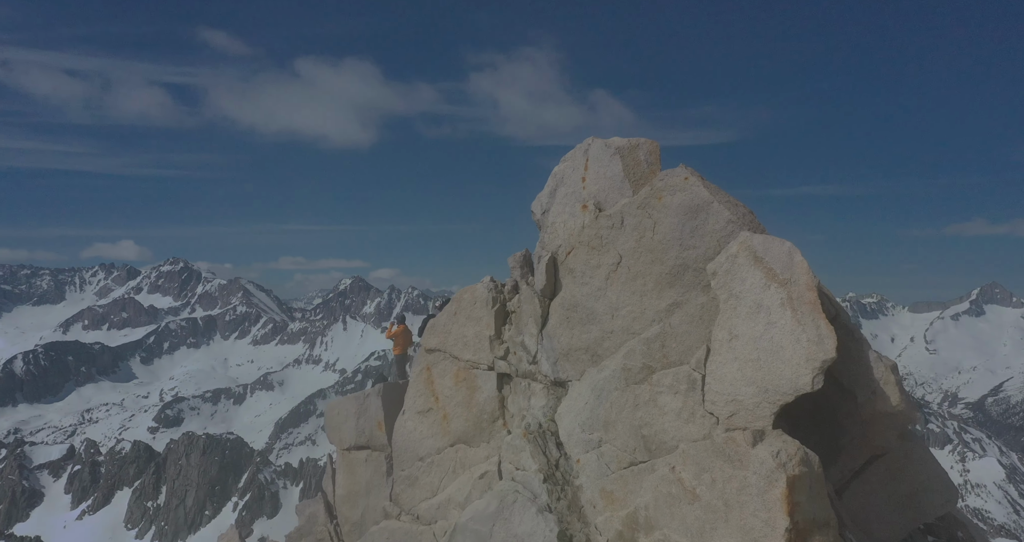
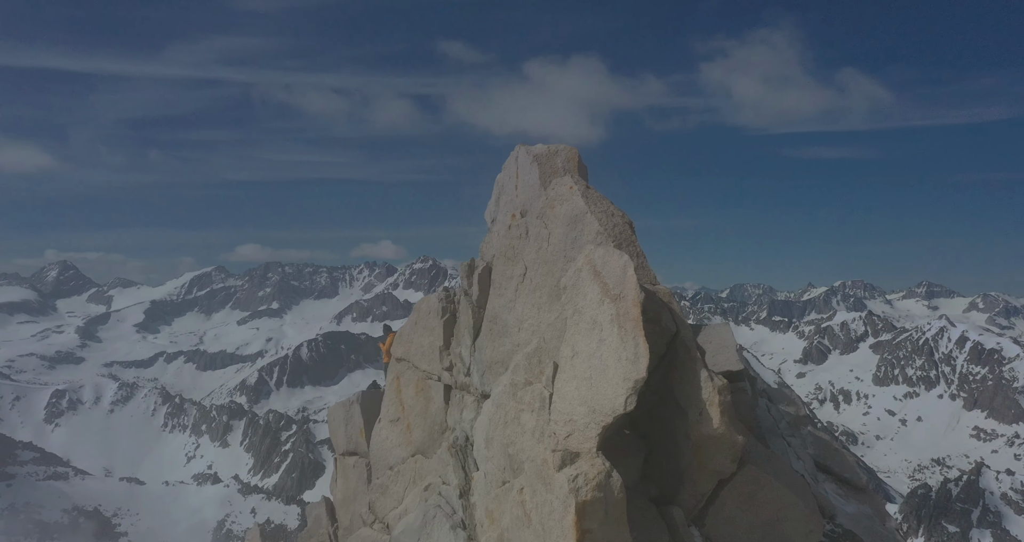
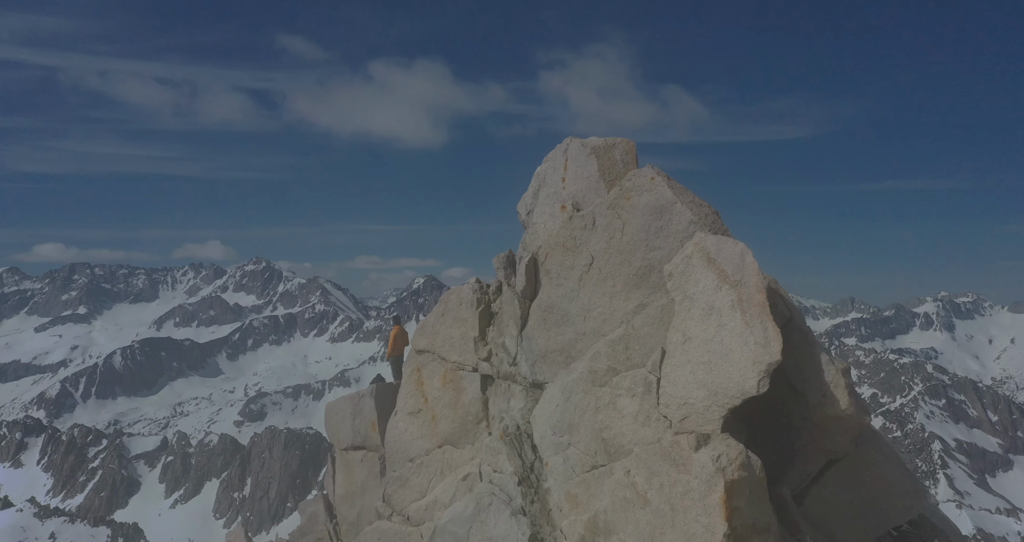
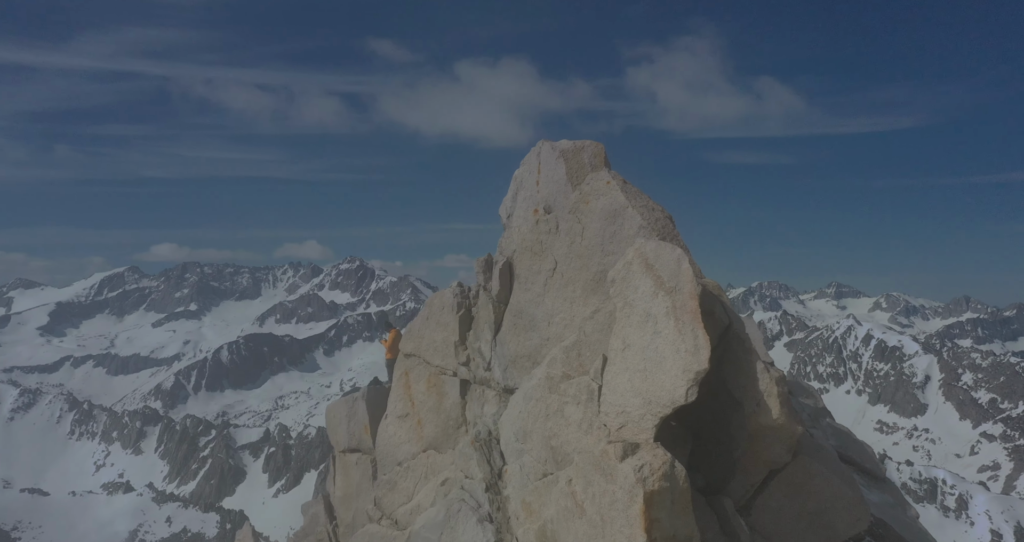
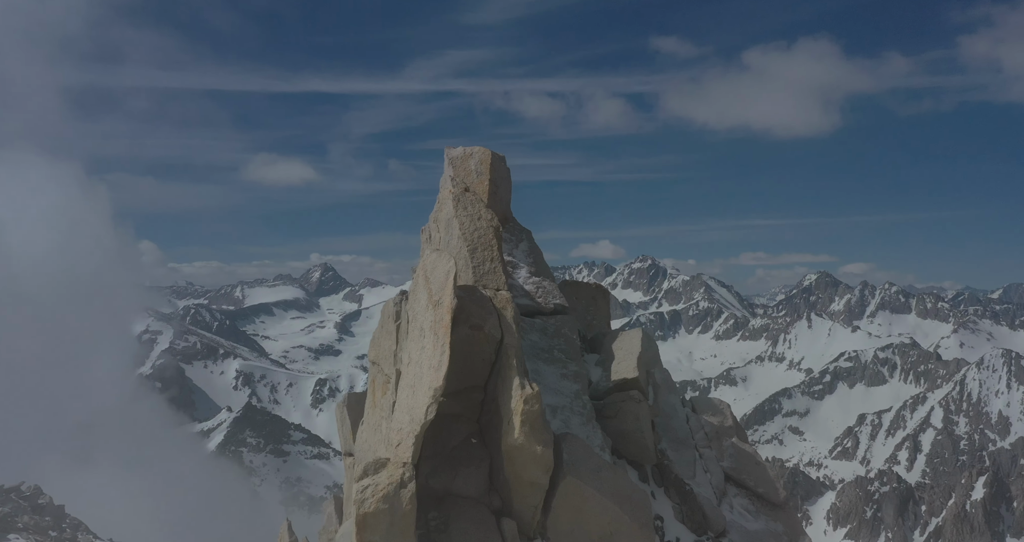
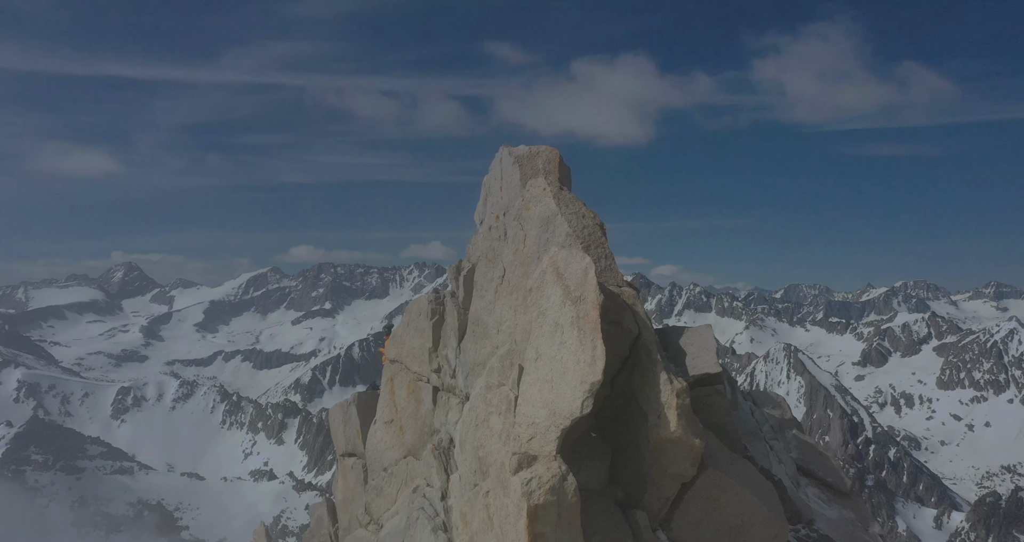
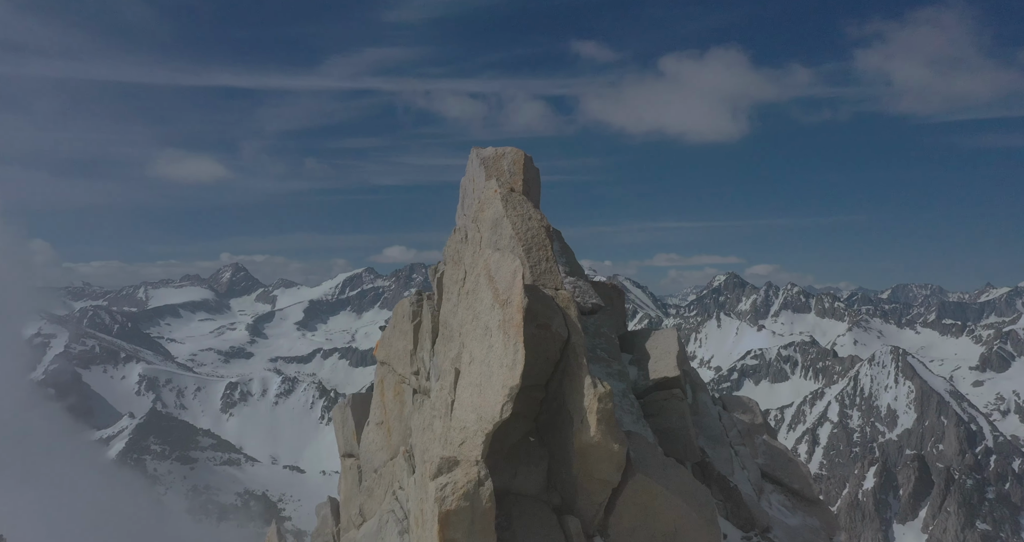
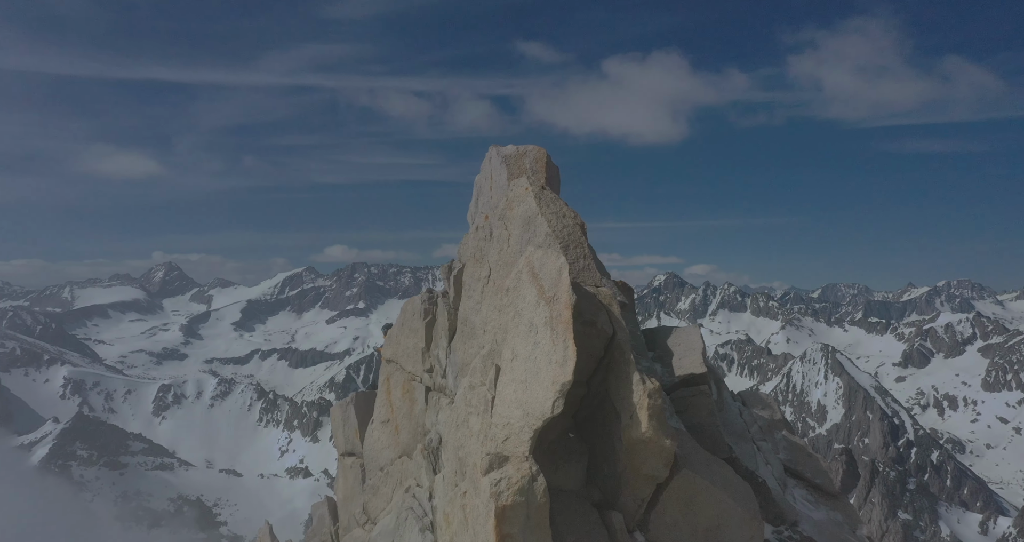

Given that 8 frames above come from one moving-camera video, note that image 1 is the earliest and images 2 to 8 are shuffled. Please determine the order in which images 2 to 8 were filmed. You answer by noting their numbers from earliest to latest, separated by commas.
3, 4, 2, 6, 8, 7, 5
